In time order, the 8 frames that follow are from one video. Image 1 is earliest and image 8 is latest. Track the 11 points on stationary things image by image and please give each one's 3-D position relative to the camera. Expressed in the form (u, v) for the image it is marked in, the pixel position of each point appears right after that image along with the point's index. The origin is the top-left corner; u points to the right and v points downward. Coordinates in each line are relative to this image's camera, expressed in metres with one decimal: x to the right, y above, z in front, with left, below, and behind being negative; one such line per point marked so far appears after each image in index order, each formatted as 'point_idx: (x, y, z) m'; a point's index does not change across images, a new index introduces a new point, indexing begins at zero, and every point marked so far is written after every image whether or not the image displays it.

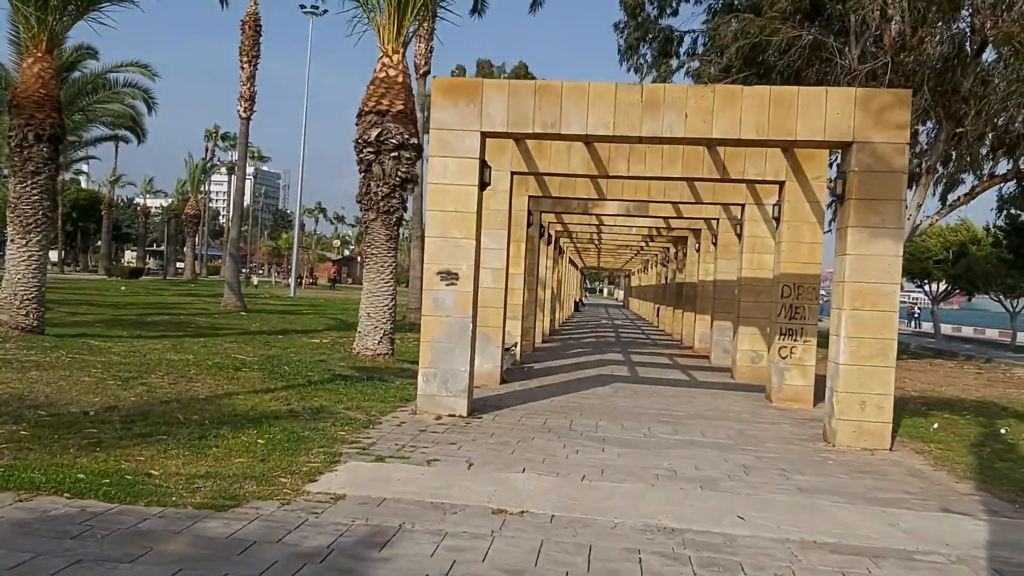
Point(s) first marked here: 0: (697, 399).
0: (+2.9, -1.7, +14.3) m
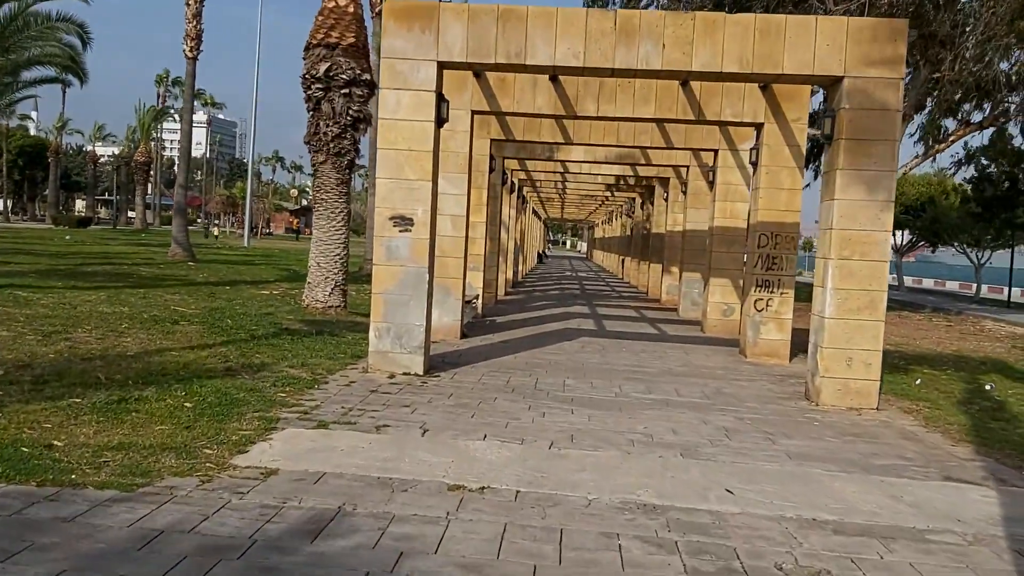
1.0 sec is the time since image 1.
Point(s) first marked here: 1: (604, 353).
0: (+2.3, -1.0, +13.6) m
1: (+1.3, -0.9, +13.3) m
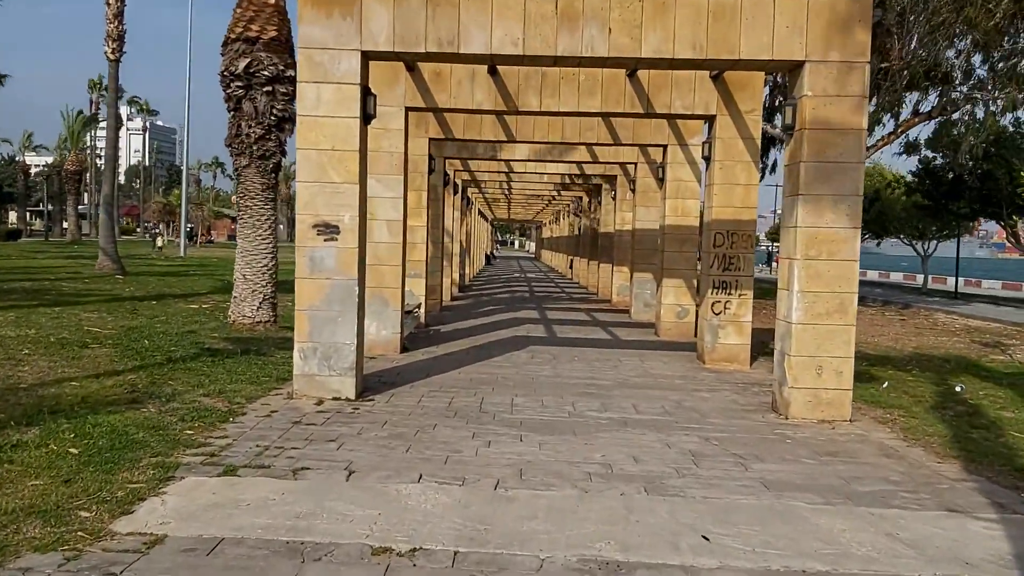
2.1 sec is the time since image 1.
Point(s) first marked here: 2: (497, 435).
0: (+1.5, -1.0, +12.7) m
1: (+0.6, -1.0, +12.4) m
2: (-0.1, -1.2, +7.8) m
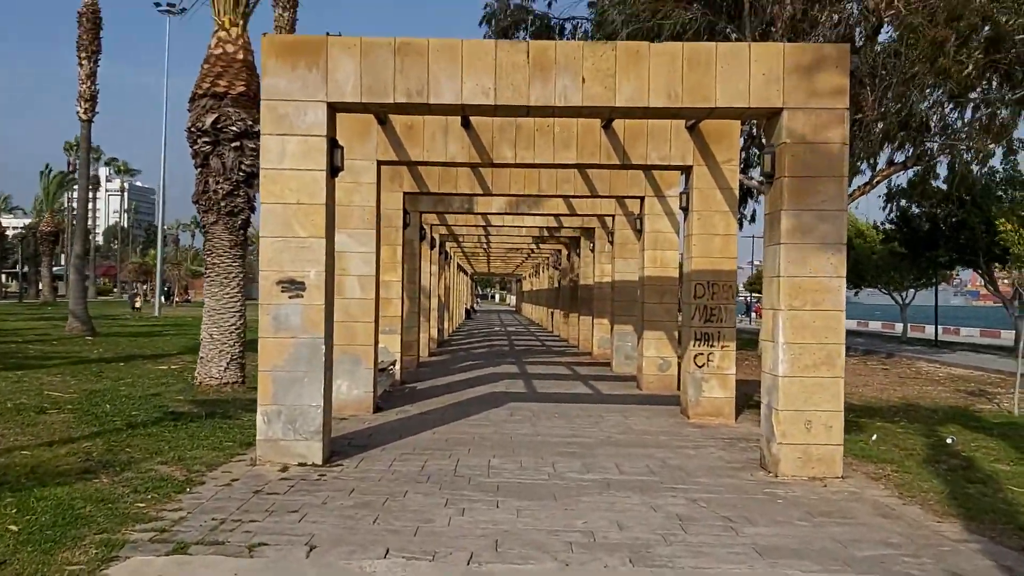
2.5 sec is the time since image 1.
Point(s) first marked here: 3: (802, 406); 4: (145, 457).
0: (+1.2, -1.7, +12.3) m
1: (+0.3, -1.7, +12.0) m
2: (-0.3, -1.7, +7.3) m
3: (+2.7, -1.1, +8.7) m
4: (-3.6, -1.6, +8.9) m
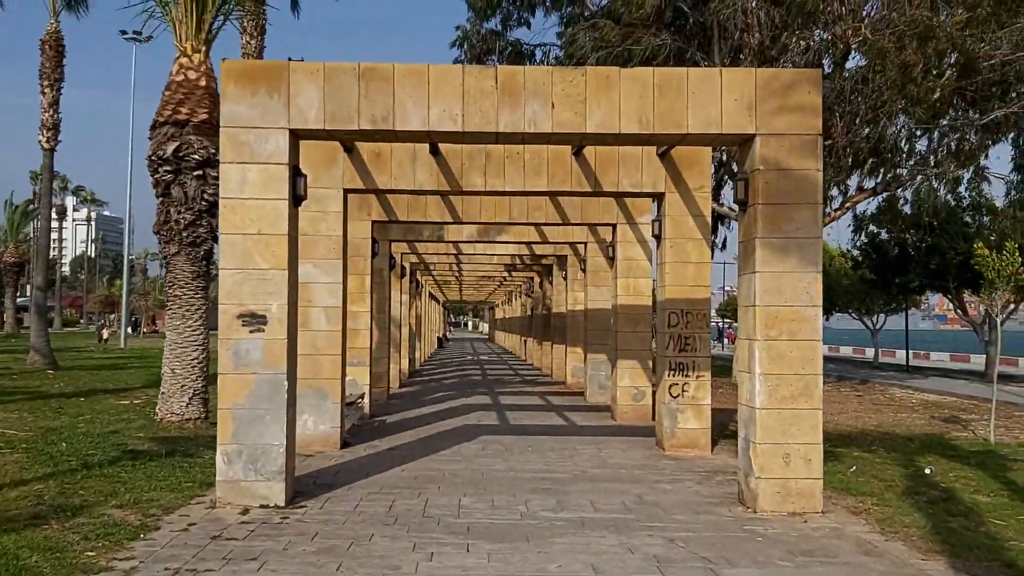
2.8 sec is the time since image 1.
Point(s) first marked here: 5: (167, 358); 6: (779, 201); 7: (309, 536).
0: (+0.9, -2.1, +12.0) m
1: (-0.1, -2.1, +11.7) m
2: (-0.5, -2.0, +7.0) m
3: (+2.5, -1.4, +8.5) m
4: (-3.8, -2.0, +8.5) m
5: (-4.9, -1.0, +13.2) m
6: (+2.5, +0.8, +8.6) m
7: (-1.6, -1.9, +7.2) m
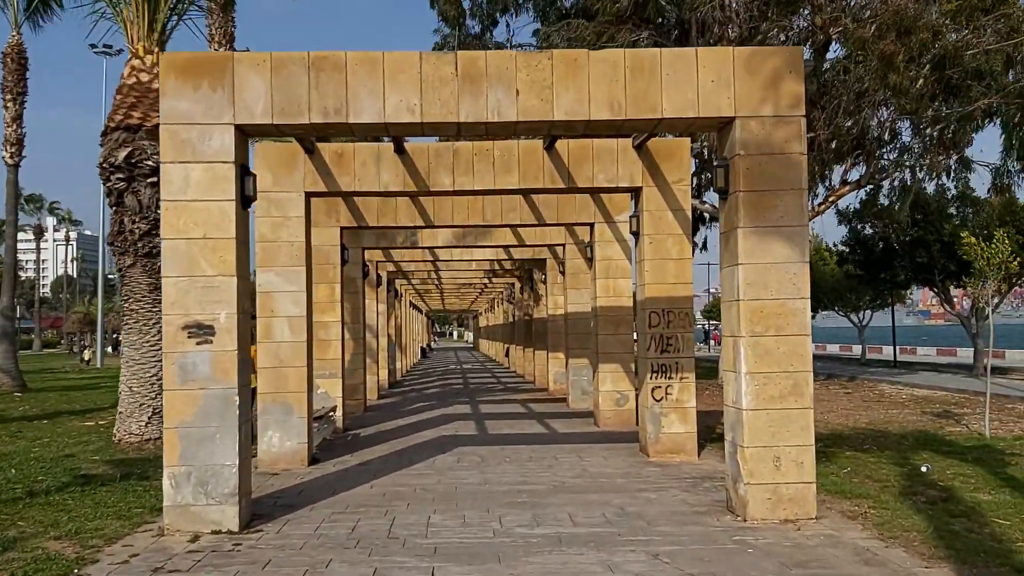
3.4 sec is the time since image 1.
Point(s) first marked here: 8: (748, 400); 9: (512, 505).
0: (+0.6, -2.1, +11.4) m
1: (-0.4, -2.1, +11.1) m
2: (-0.8, -2.0, +6.4) m
3: (+2.2, -1.3, +7.9) m
4: (-4.1, -2.1, +7.9) m
5: (-5.2, -1.2, +12.5) m
6: (+2.2, +0.9, +8.1) m
7: (-1.8, -2.0, +6.6) m
8: (+2.0, -1.0, +7.9) m
9: (0.0, -2.1, +8.8) m
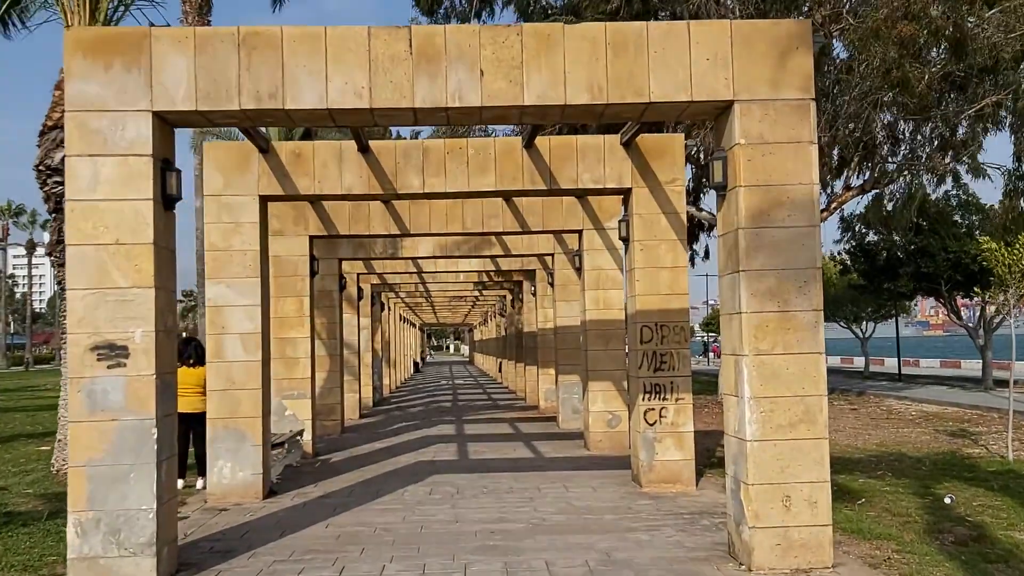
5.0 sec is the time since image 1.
0: (+0.3, -2.3, +10.3) m
1: (-0.6, -2.3, +9.9) m
2: (-1.0, -2.0, +5.3) m
3: (+2.0, -1.4, +6.8) m
4: (-4.3, -2.2, +6.7) m
5: (-5.5, -1.4, +11.4) m
6: (+1.9, +0.8, +7.0) m
7: (-2.0, -2.1, +5.5) m
8: (+1.8, -1.0, +6.8) m
9: (-0.3, -2.2, +7.7) m
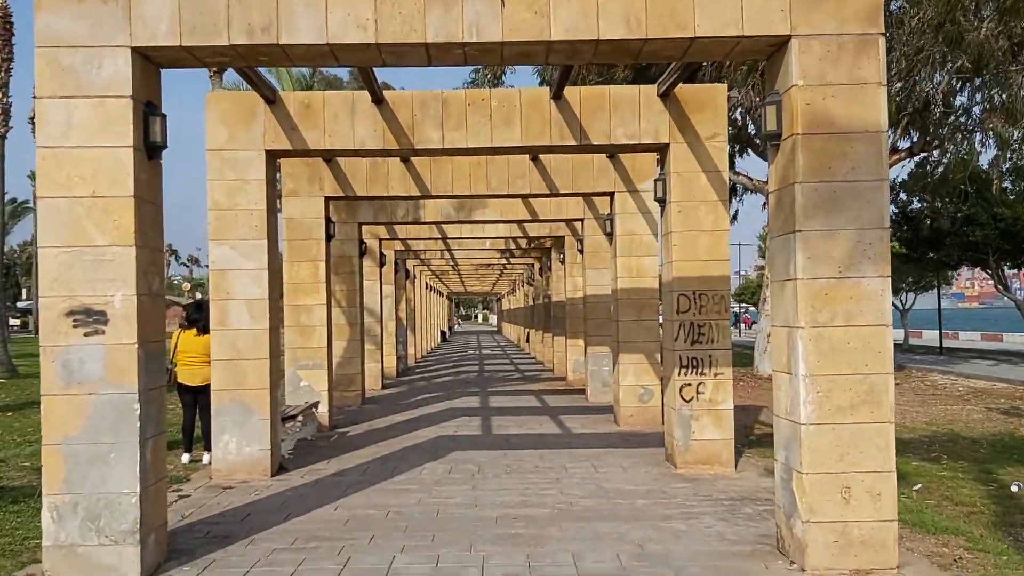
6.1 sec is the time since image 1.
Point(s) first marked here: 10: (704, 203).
0: (+0.6, -1.9, +9.6) m
1: (-0.4, -1.9, +9.2) m
2: (-0.9, -1.8, +4.6) m
3: (+2.1, -1.2, +6.0) m
4: (-4.2, -1.9, +6.2) m
5: (-5.2, -0.9, +10.8) m
6: (+2.1, +1.0, +6.1) m
7: (-1.9, -1.8, +4.8) m
8: (+1.9, -0.8, +6.0) m
9: (-0.1, -1.9, +7.0) m
10: (+2.1, +0.9, +9.9) m
